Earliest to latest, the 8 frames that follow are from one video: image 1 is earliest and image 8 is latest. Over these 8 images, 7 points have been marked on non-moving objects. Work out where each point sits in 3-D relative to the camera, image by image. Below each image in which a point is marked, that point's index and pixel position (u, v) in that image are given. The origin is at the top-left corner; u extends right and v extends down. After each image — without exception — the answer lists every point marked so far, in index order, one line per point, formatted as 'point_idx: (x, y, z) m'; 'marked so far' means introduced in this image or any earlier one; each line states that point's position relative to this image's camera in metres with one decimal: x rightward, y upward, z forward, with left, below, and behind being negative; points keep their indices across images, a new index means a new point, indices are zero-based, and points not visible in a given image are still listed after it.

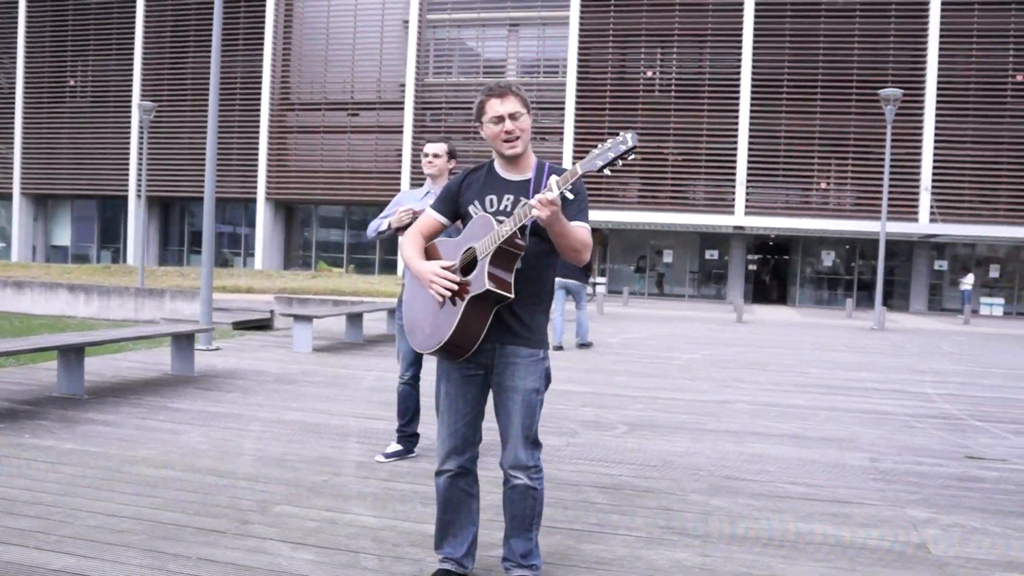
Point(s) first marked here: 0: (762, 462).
0: (+1.8, -1.3, +7.6) m
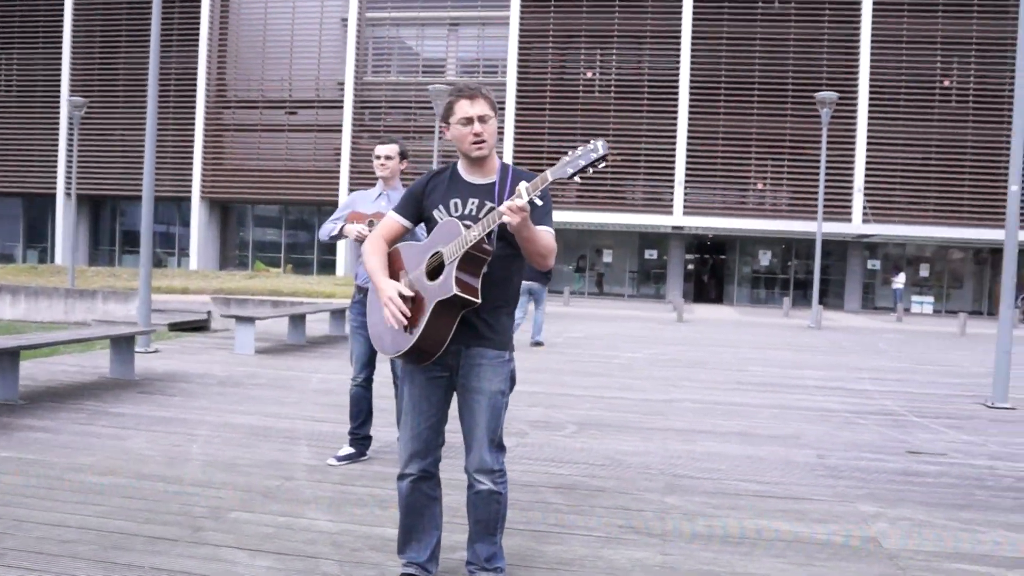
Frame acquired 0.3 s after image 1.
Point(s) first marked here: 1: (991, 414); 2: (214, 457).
0: (+1.5, -1.3, +7.6) m
1: (+4.3, -1.2, +9.1) m
2: (-2.1, -1.2, +7.3) m
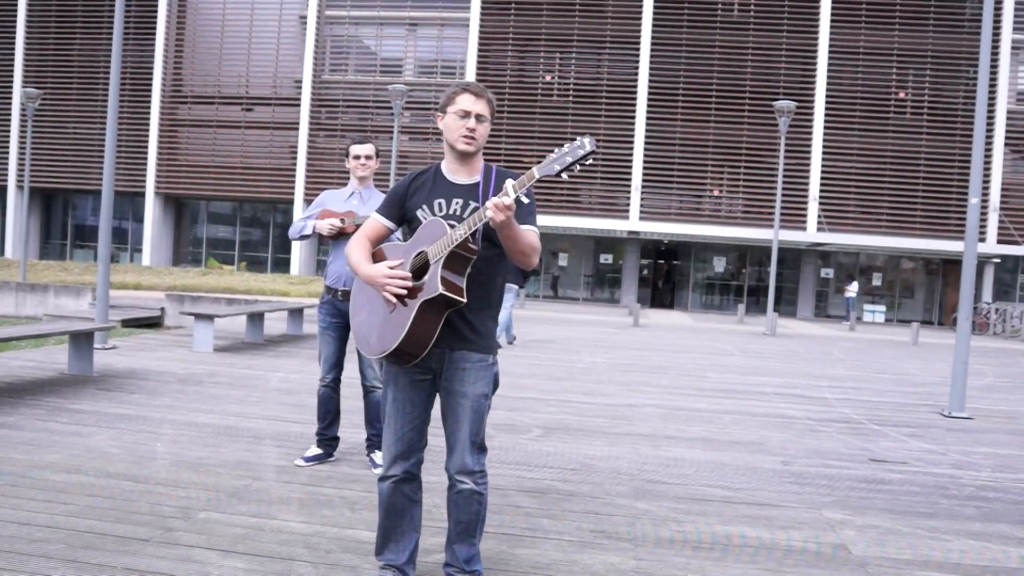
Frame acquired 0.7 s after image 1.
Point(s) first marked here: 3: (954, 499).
0: (+1.2, -1.3, +7.7) m
1: (+3.9, -1.3, +9.4) m
2: (-2.3, -1.2, +7.1) m
3: (+3.1, -1.5, +7.1) m
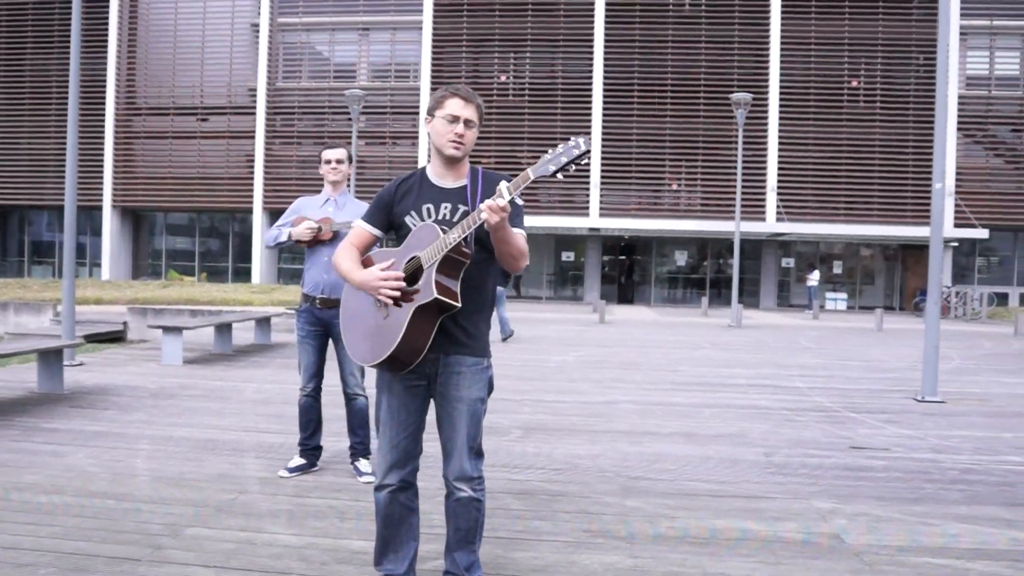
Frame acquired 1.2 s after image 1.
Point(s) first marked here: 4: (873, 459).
0: (+1.1, -1.3, +7.7) m
1: (+3.7, -1.2, +9.5) m
2: (-2.4, -1.3, +7.0) m
3: (+3.0, -1.4, +7.3) m
4: (+2.8, -1.3, +7.8) m
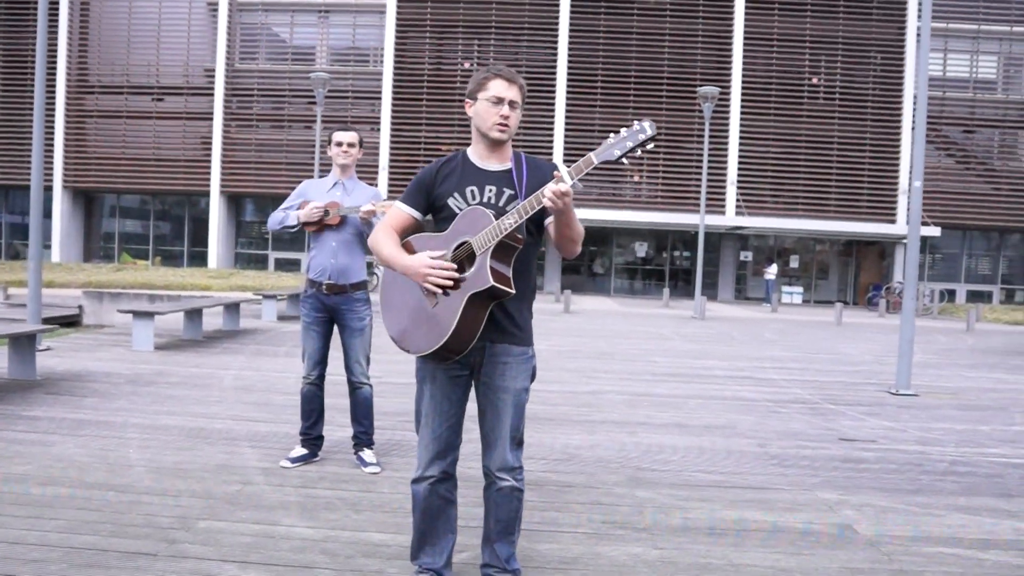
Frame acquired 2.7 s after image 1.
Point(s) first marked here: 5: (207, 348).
0: (+1.1, -1.2, +7.8) m
1: (+3.6, -1.1, +9.7) m
2: (-2.3, -1.2, +6.8) m
3: (+3.0, -1.3, +7.4) m
4: (+2.7, -1.3, +8.0) m
5: (-3.3, -0.7, +10.9) m
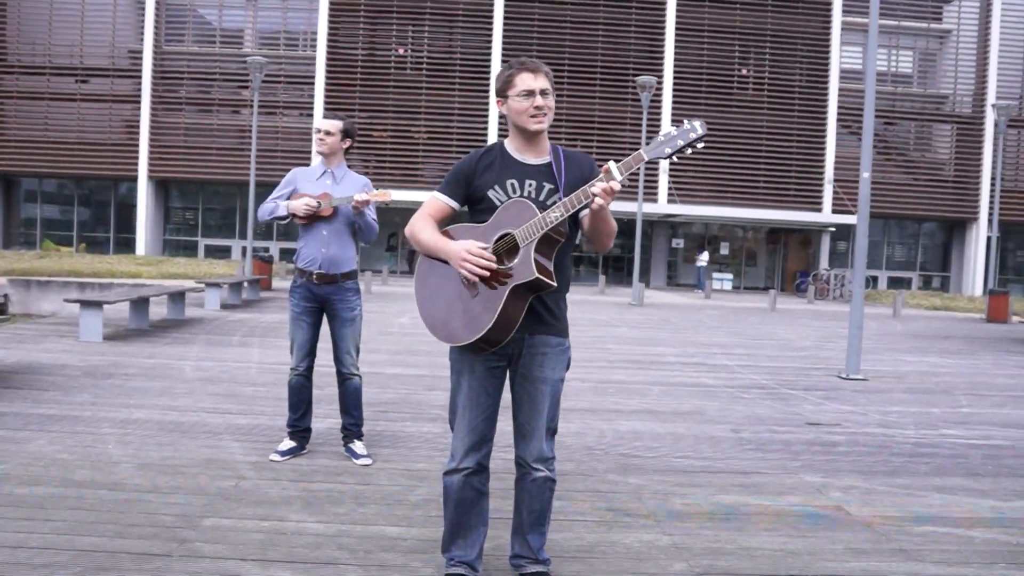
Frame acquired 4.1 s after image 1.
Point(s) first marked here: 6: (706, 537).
0: (+1.0, -1.1, +7.9) m
1: (+3.3, -1.0, +10.0) m
2: (-2.4, -1.1, +6.6) m
3: (+2.9, -1.3, +7.7) m
4: (+2.6, -1.2, +8.3) m
5: (-3.7, -0.5, +10.6) m
6: (+1.1, -1.4, +5.8) m
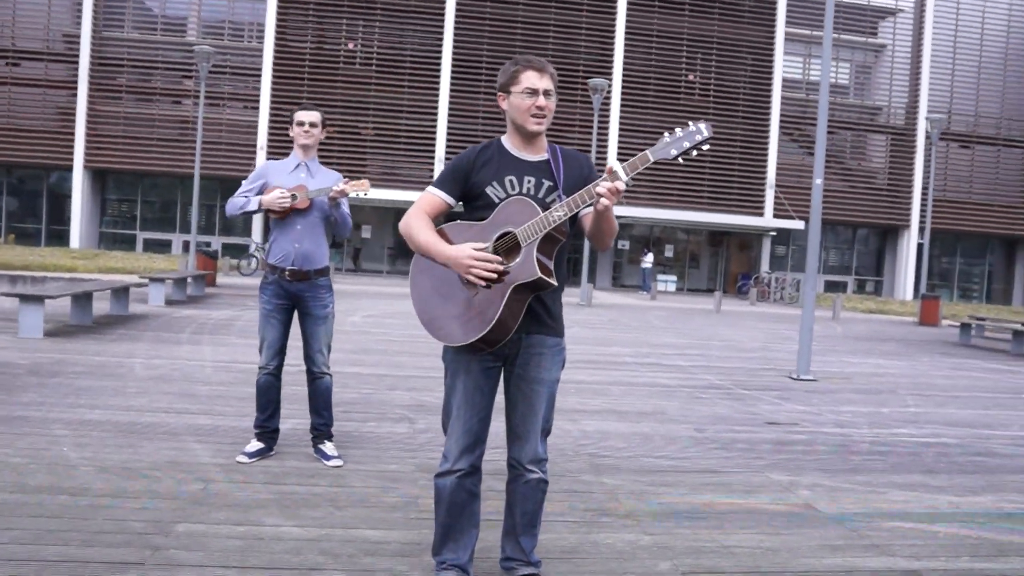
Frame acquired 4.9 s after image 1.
0: (+0.7, -1.2, +7.9) m
1: (+2.8, -1.0, +10.2) m
2: (-2.5, -1.1, +6.3) m
3: (+2.7, -1.3, +7.9) m
4: (+2.3, -1.2, +8.4) m
5: (-4.1, -0.5, +10.3) m
6: (+1.0, -1.4, +5.8) m
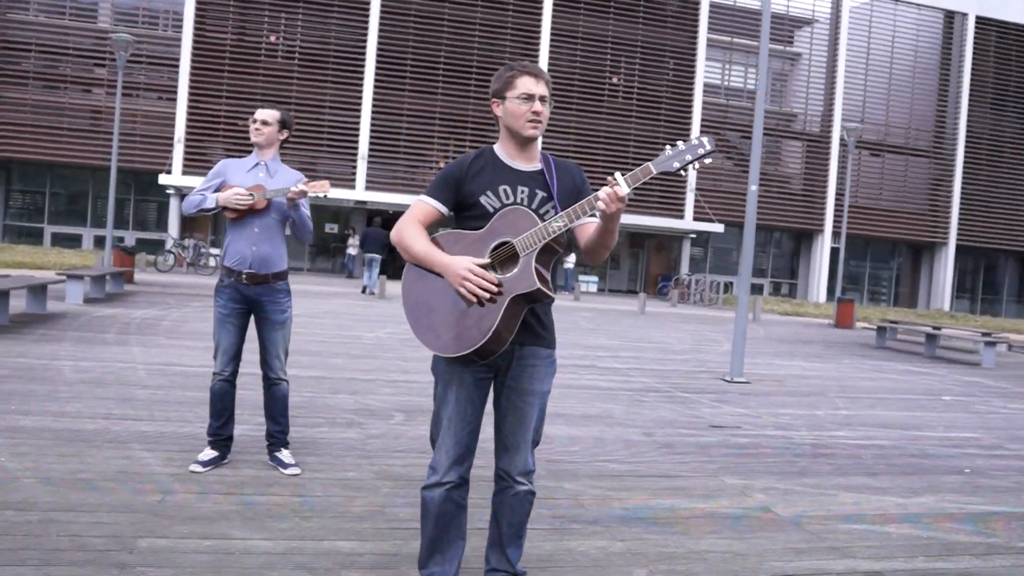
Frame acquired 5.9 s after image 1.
0: (+0.4, -1.2, +7.9) m
1: (+2.2, -1.1, +10.4) m
2: (-2.7, -1.1, +6.0) m
3: (+2.3, -1.3, +8.1) m
4: (+1.9, -1.2, +8.5) m
5: (-4.7, -0.5, +9.8) m
6: (+0.8, -1.4, +5.8) m
